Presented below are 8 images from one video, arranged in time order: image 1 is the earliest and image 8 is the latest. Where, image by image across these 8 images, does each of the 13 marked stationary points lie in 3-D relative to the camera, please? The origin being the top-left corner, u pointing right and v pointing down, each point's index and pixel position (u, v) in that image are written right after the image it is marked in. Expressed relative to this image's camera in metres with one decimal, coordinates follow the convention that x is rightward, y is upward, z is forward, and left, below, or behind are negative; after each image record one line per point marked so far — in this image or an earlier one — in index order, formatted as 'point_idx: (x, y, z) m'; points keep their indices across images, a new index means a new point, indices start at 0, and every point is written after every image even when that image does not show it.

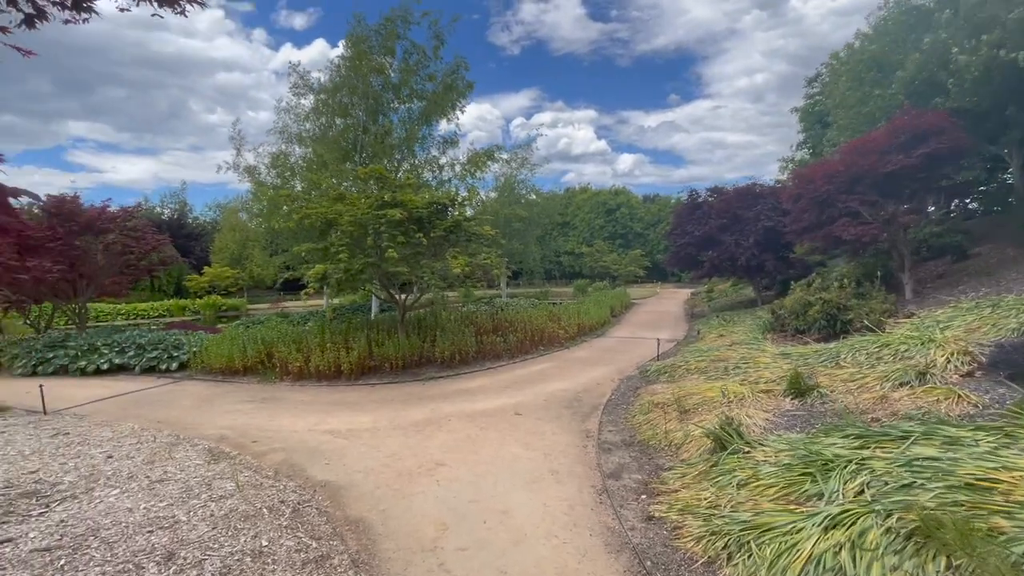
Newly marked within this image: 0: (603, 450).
0: (+0.8, -1.4, +4.2) m
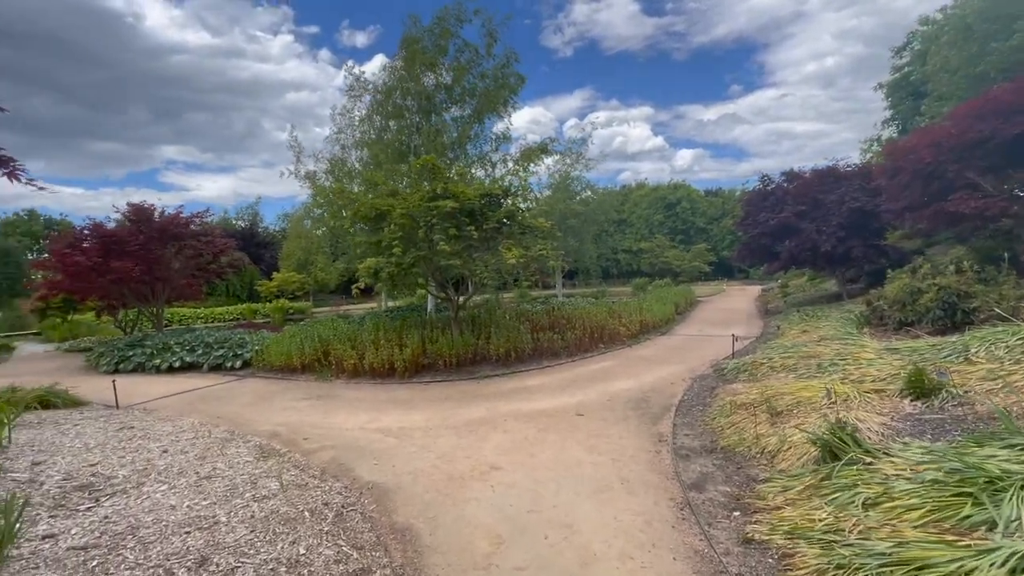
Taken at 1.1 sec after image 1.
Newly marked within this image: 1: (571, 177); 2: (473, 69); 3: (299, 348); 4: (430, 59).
0: (+1.3, -1.3, +3.7) m
1: (+2.4, +4.5, +19.4) m
2: (-1.1, +5.7, +12.6) m
3: (-3.4, -1.0, +7.6) m
4: (-2.1, +5.8, +12.1) m
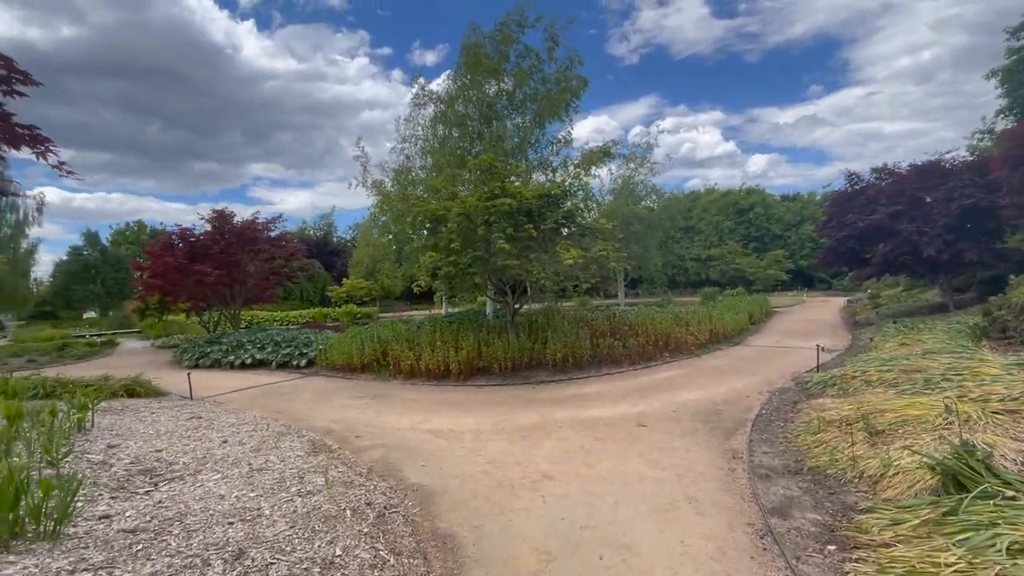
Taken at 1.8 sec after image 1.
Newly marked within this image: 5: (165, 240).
0: (+1.7, -1.3, +3.2) m
1: (+4.8, +4.2, +18.8) m
2: (+0.6, +5.6, +12.5) m
3: (-2.5, -1.0, +7.8) m
4: (-0.5, +5.7, +12.2) m
5: (-7.7, +1.1, +10.6) m
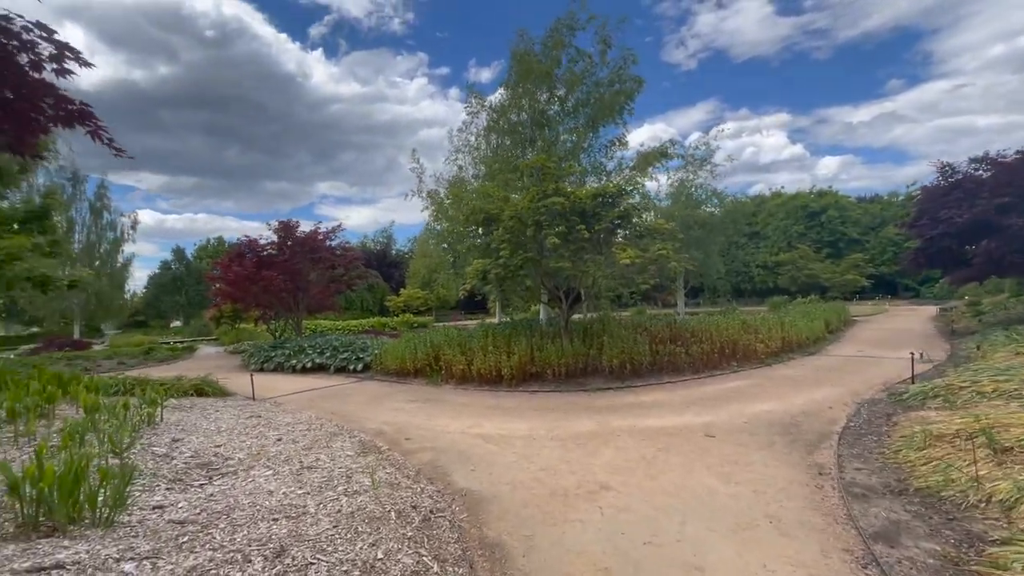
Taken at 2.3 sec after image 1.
0: (+2.0, -1.2, +2.8) m
1: (+6.9, +3.9, +18.0) m
2: (+1.9, +5.4, +12.3) m
3: (-1.6, -1.0, +7.8) m
4: (+0.8, +5.5, +12.1) m
5: (-6.5, +0.9, +11.2) m
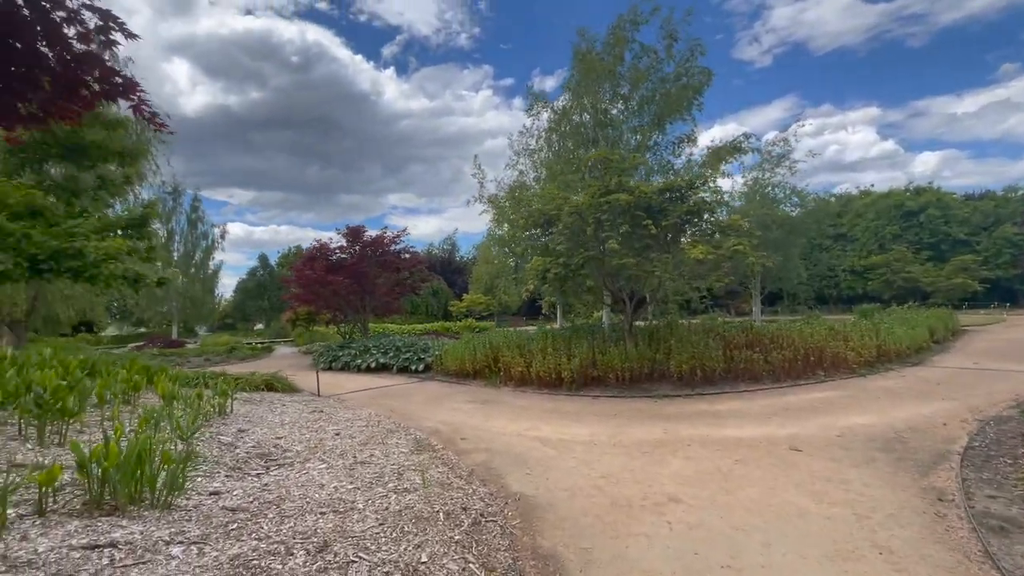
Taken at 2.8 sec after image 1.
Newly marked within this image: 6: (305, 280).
0: (+2.3, -1.2, +2.3) m
1: (+9.1, +3.7, +16.8) m
2: (+3.5, +5.3, +11.8) m
3: (-0.6, -1.1, +7.7) m
4: (+2.3, +5.4, +11.8) m
5: (-5.1, +0.8, +11.8) m
6: (-5.0, +0.2, +11.6) m
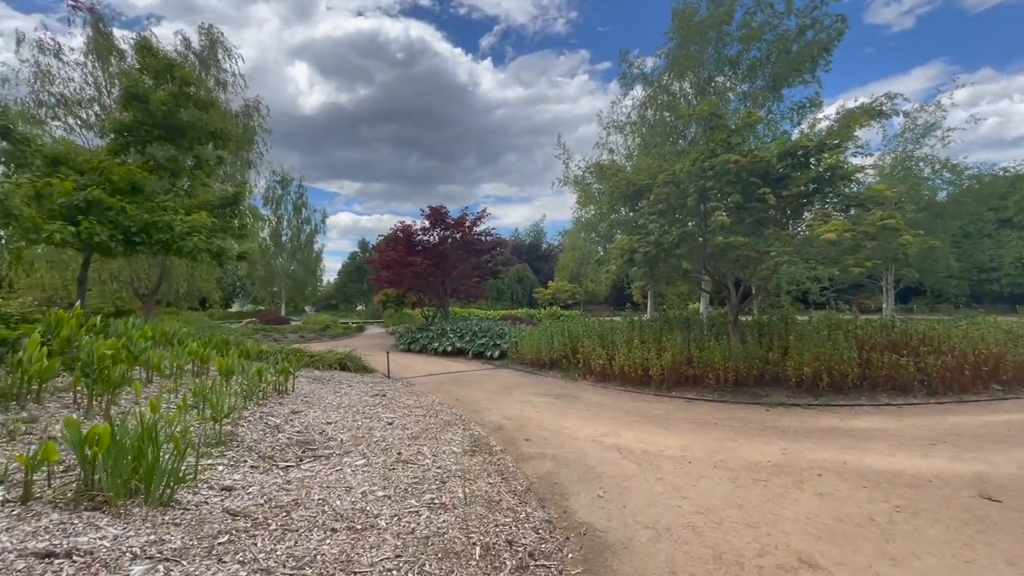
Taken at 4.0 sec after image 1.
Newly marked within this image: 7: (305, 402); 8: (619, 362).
0: (+2.4, -1.1, +1.2) m
1: (+11.9, +3.9, +14.1) m
2: (+5.5, +5.5, +10.2) m
3: (+0.5, -0.8, +7.1) m
4: (+4.4, +5.7, +10.4) m
5: (-3.0, +1.3, +11.9) m
6: (-3.0, +0.6, +11.6) m
7: (-1.9, -1.0, +4.4) m
8: (+1.3, -0.9, +5.9) m
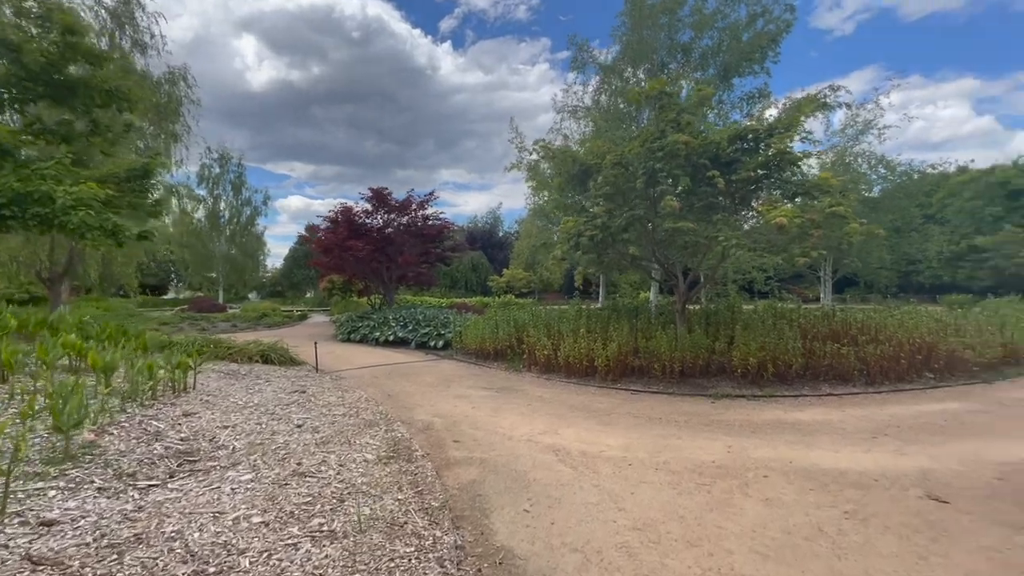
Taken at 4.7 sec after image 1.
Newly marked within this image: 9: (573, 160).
0: (+2.1, -1.1, +1.0) m
1: (+10.5, +4.2, +14.6) m
2: (+4.4, +5.8, +10.1) m
3: (-0.3, -0.6, +6.7) m
4: (+3.3, +5.9, +10.2) m
5: (-4.2, +1.6, +11.1) m
6: (-4.2, +1.0, +10.9) m
7: (-2.5, -0.9, +3.8) m
8: (+0.6, -0.8, +5.6) m
9: (+0.8, +1.5, +5.8) m
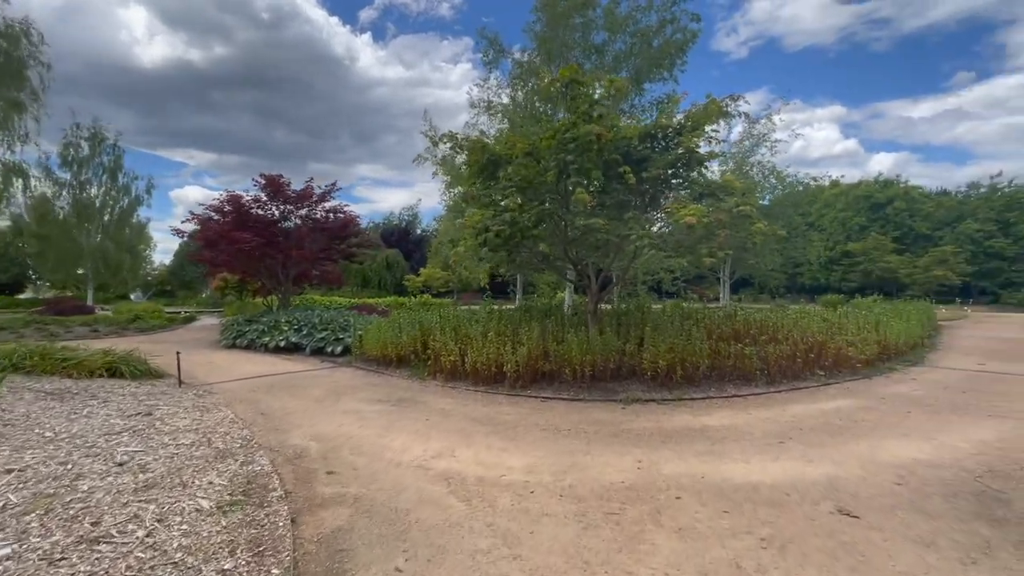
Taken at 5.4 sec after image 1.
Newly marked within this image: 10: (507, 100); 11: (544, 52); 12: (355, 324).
0: (+1.8, -1.1, +0.9) m
1: (+7.9, +4.2, +15.7) m
2: (+2.6, +5.8, +10.2) m
3: (-1.5, -0.6, +6.1) m
4: (+1.5, +5.9, +10.1) m
5: (-6.1, +1.6, +9.8) m
6: (-6.0, +1.0, +9.6) m
7: (-3.2, -0.9, +2.9) m
8: (-0.4, -0.8, +5.1) m
9: (-0.3, +1.5, +5.4) m
10: (-0.1, +4.5, +11.3) m
11: (+0.7, +5.2, +10.4) m
12: (-2.4, -0.6, +7.4) m
